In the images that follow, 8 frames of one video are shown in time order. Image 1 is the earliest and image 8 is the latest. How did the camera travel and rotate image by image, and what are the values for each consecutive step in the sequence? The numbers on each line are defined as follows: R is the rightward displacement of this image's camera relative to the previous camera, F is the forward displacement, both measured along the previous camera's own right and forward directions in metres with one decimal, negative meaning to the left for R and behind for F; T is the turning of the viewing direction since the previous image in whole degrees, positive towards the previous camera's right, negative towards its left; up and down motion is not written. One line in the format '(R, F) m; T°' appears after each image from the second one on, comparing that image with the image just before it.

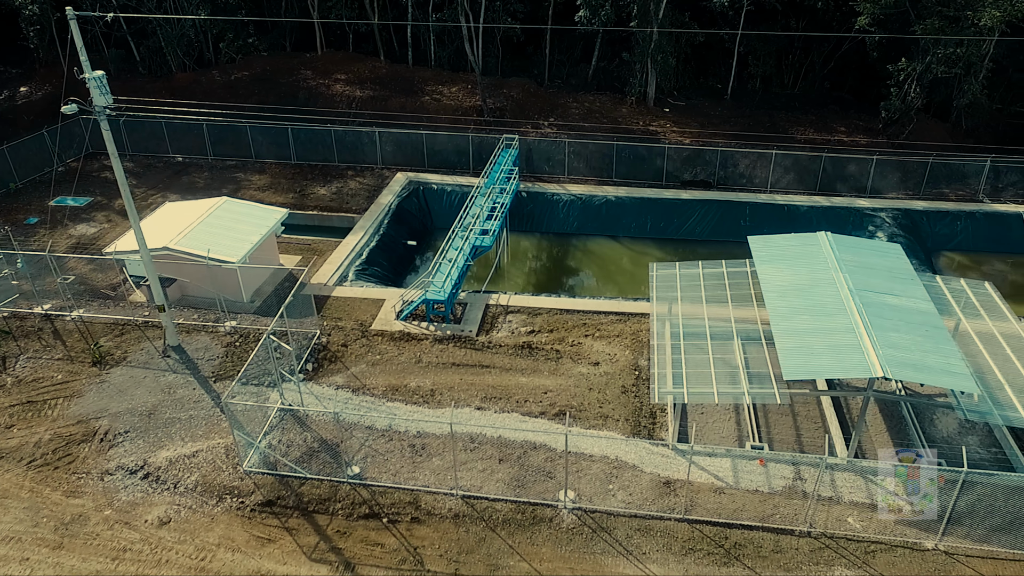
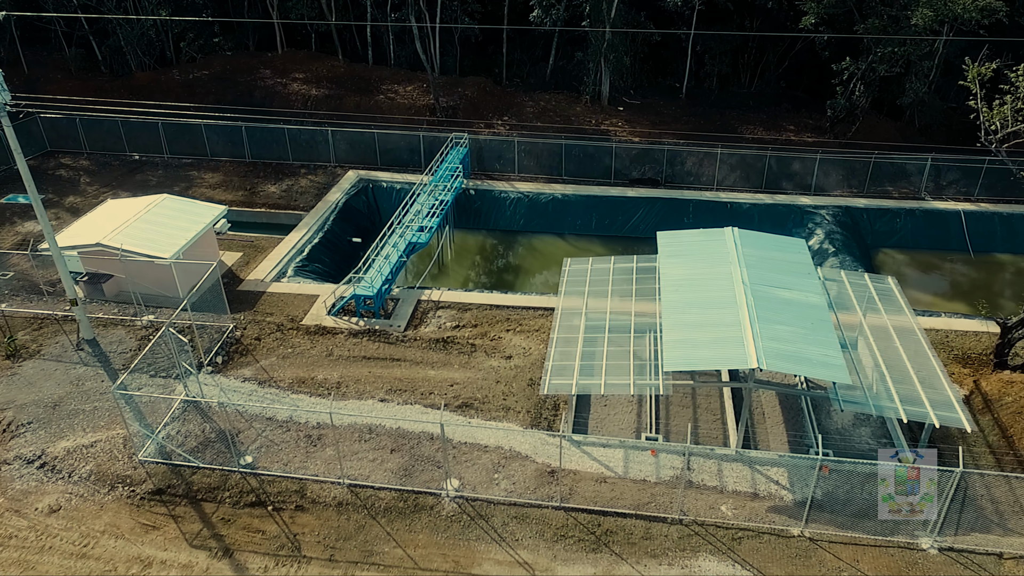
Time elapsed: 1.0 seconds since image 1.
(+1.9, -0.3) m; 0°
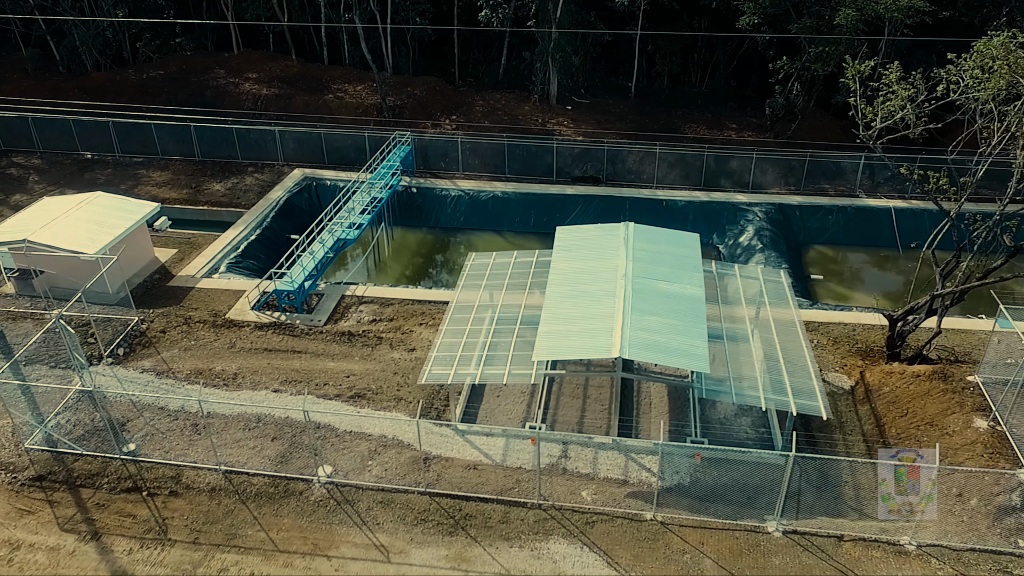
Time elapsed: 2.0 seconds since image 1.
(+2.3, -0.3) m; 0°
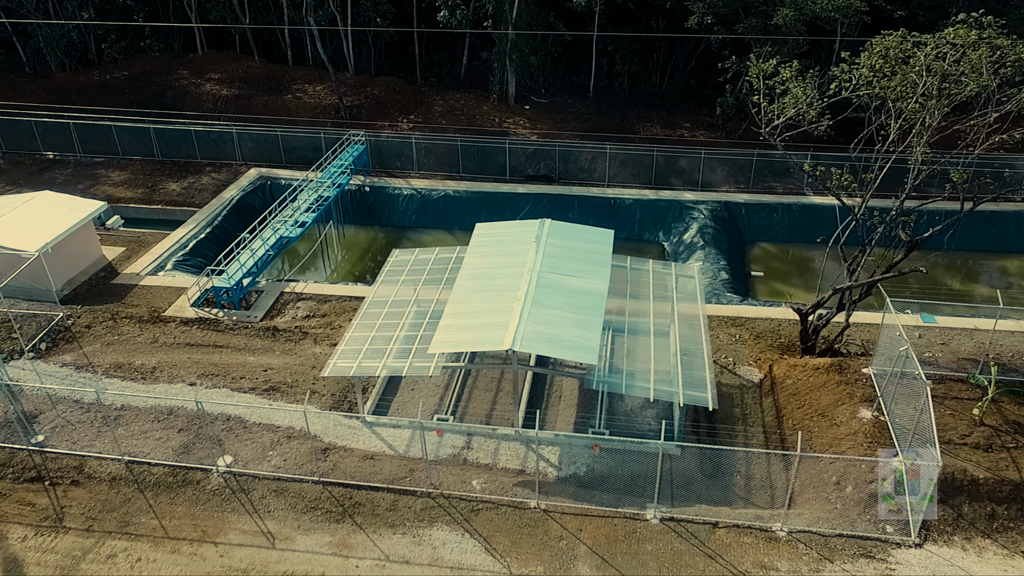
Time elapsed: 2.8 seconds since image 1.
(+1.9, -0.3) m; 0°
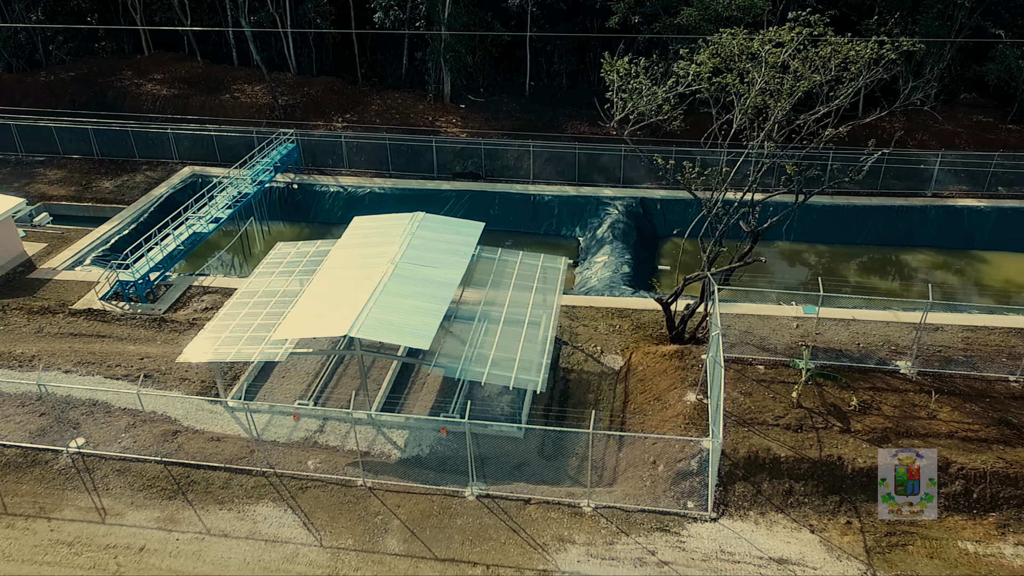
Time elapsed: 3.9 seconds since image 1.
(+3.0, -0.5) m; 0°
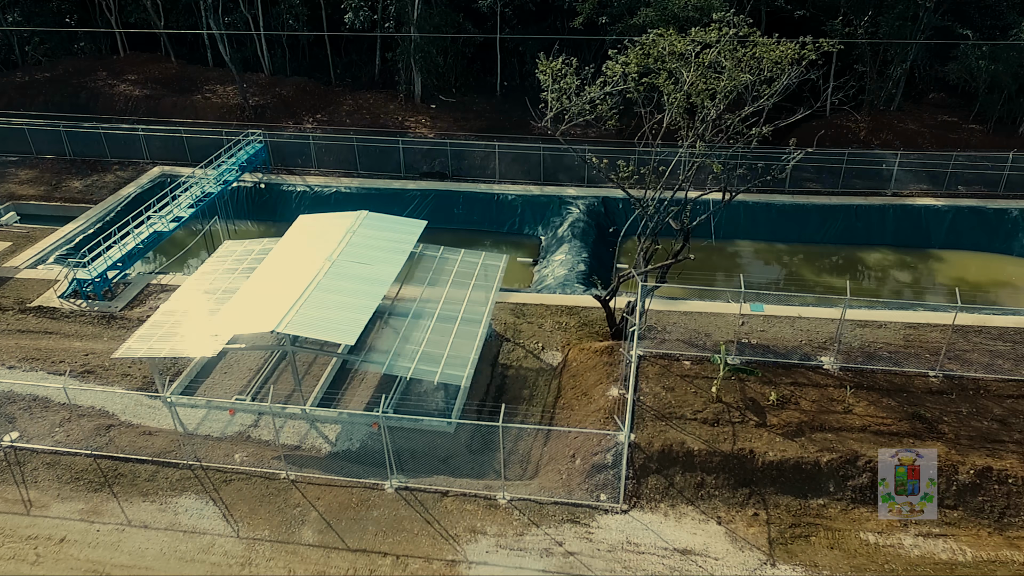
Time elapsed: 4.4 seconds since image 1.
(+1.4, -0.2) m; 0°
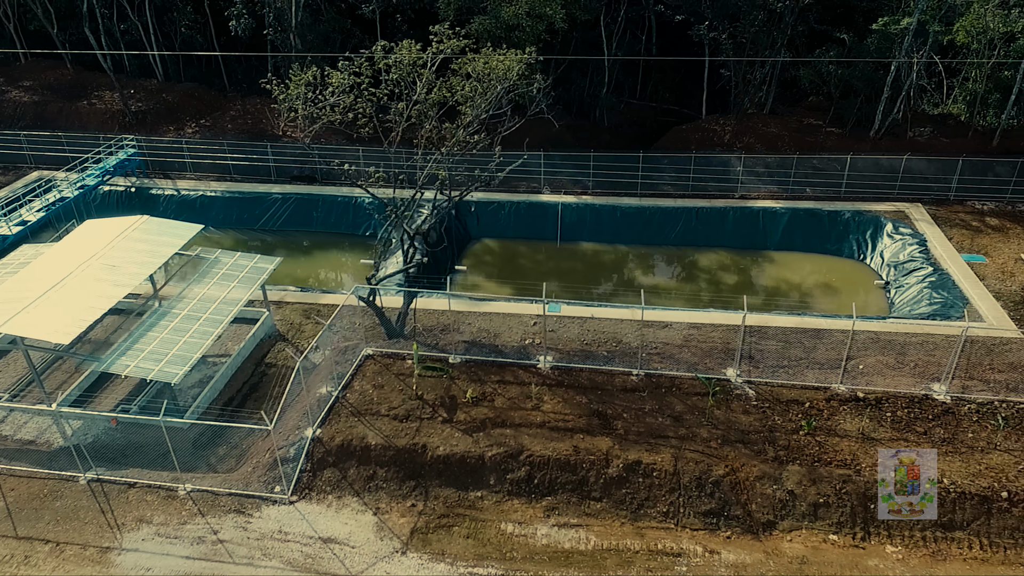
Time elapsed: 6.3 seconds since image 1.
(+5.7, -0.6) m; 0°
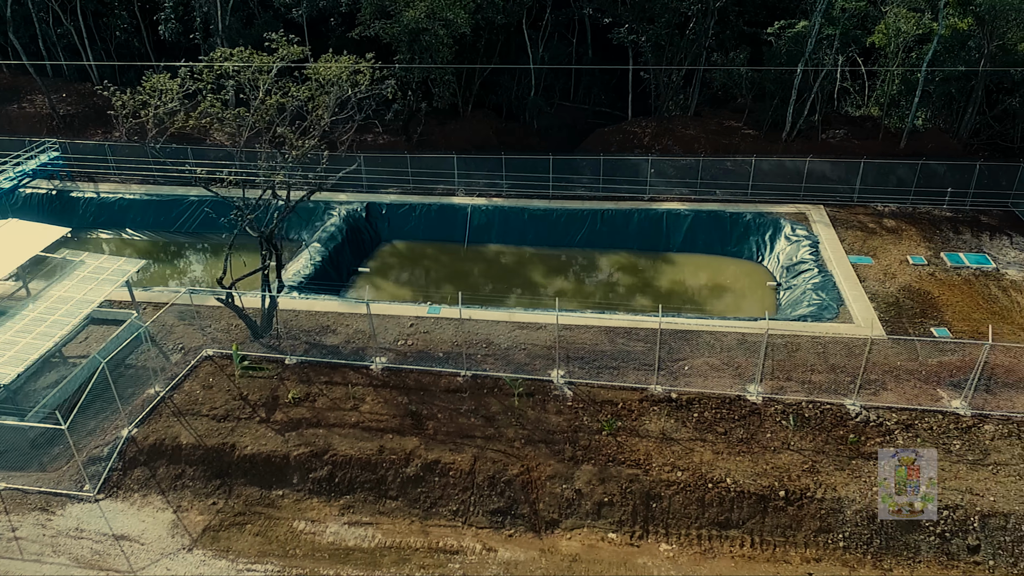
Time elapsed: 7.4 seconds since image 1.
(+3.6, -0.2) m; 0°
